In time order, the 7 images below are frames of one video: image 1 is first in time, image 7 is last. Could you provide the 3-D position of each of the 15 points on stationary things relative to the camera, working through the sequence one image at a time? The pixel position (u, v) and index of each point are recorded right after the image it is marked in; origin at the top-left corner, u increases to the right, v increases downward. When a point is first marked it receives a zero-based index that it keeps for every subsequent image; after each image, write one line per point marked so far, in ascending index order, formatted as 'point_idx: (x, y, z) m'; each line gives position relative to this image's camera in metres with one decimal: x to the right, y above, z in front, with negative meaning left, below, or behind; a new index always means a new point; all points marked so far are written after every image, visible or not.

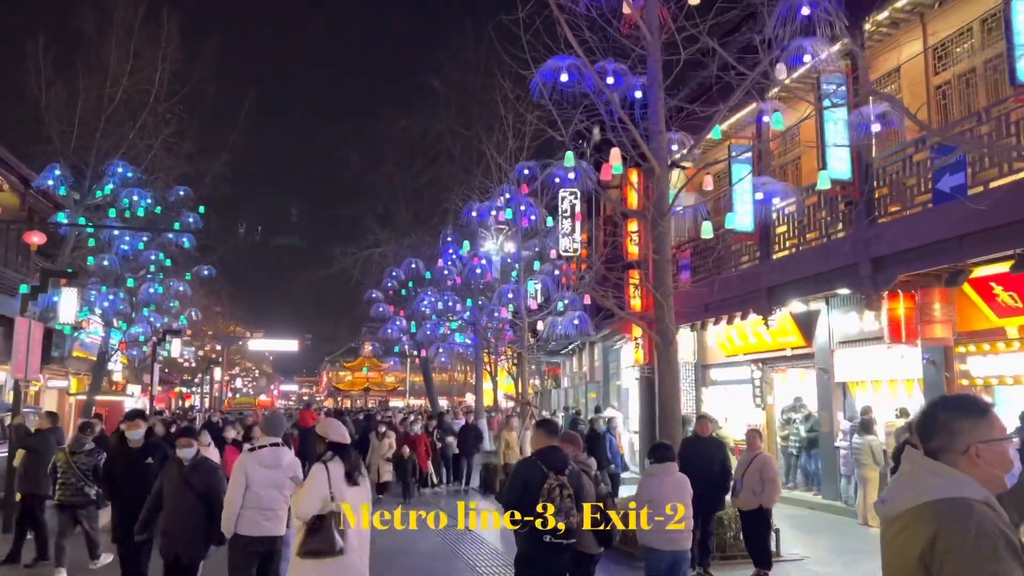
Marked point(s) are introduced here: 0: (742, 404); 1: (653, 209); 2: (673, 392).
0: (+5.3, -2.7, +18.5) m
1: (+2.0, +1.2, +11.6) m
2: (+2.3, -1.5, +11.3) m
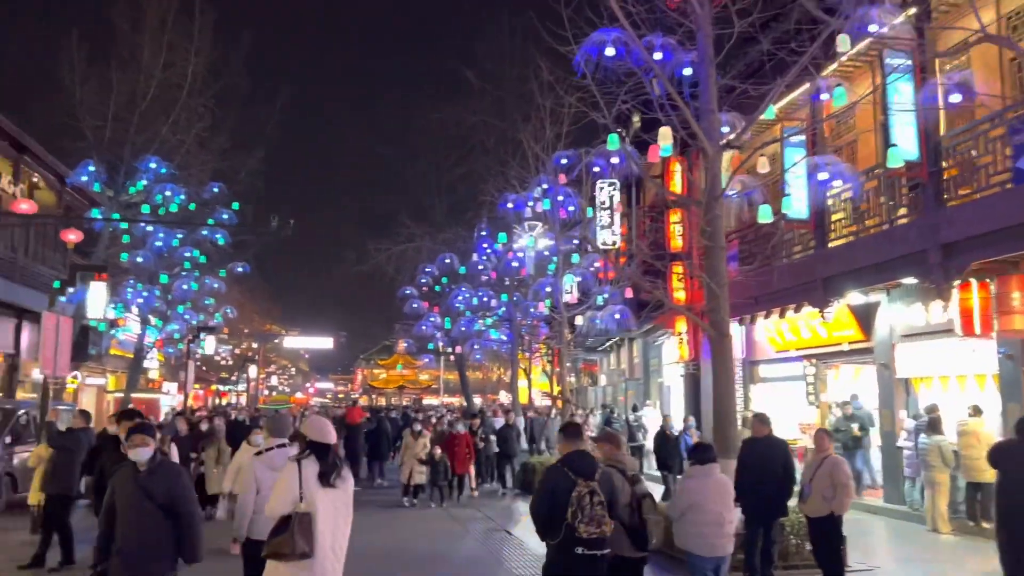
0: (+6.2, -2.5, +17.6) m
1: (+2.6, +1.3, +10.8) m
2: (+2.8, -1.3, +10.5) m
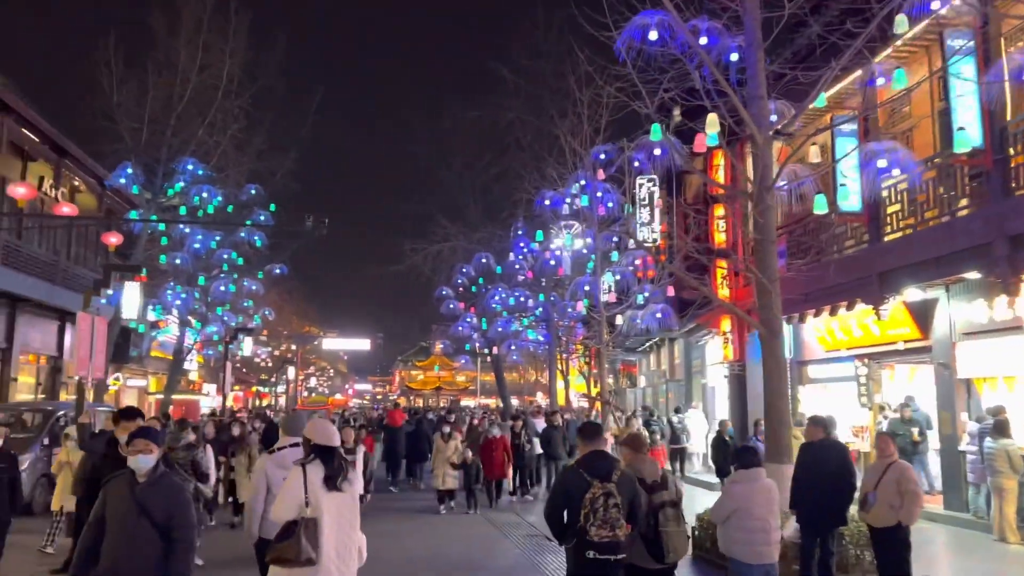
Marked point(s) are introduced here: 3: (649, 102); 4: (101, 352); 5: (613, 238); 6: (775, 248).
0: (+7.0, -2.4, +16.9) m
1: (+3.1, +1.4, +10.3) m
2: (+3.3, -1.3, +10.0) m
3: (+2.0, +2.7, +11.9) m
4: (-9.0, -1.3, +17.3) m
5: (+2.4, +1.2, +19.2) m
6: (+3.4, +0.5, +10.3) m
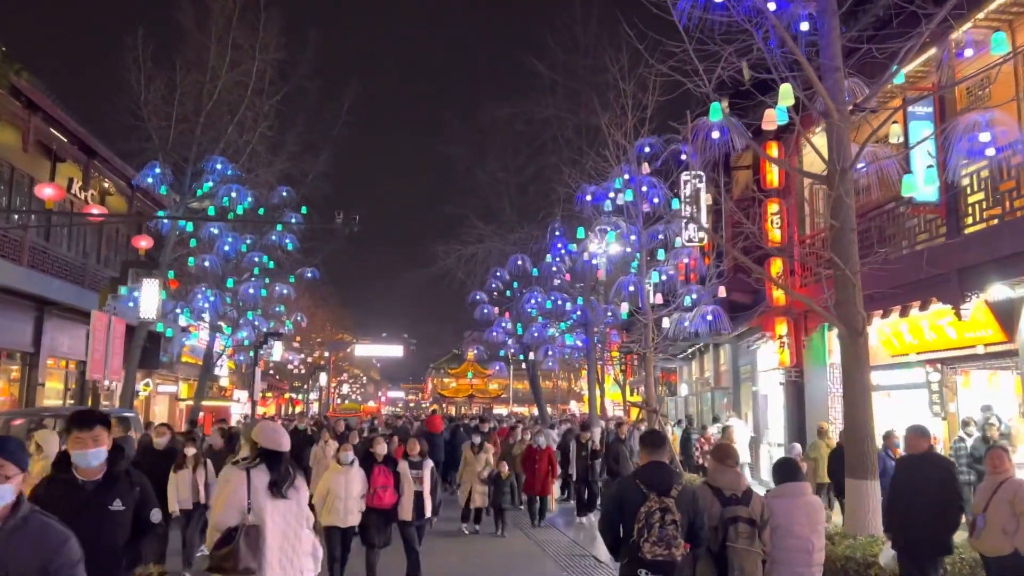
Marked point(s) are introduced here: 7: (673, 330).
0: (+7.8, -2.4, +15.6) m
1: (+3.6, +1.4, +9.2) m
2: (+3.8, -1.2, +8.8) m
3: (+2.6, +2.8, +10.8) m
4: (-8.2, -1.4, +16.6) m
5: (+3.3, +1.2, +18.1) m
6: (+3.9, +0.6, +9.2) m
7: (+4.0, -1.0, +19.7) m
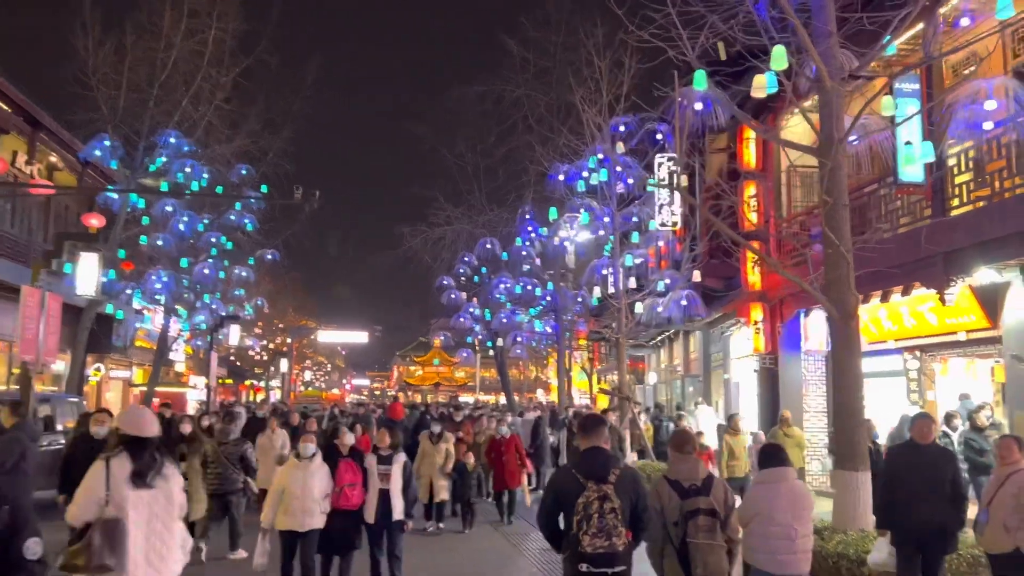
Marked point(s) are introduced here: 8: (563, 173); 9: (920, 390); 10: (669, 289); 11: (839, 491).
0: (+7.2, -2.1, +15.2) m
1: (+3.3, +1.6, +8.6) m
2: (+3.5, -1.0, +8.3) m
3: (+2.3, +3.0, +10.2) m
4: (-8.8, -0.9, +15.6) m
5: (+2.6, +1.5, +17.5) m
6: (+3.6, +0.8, +8.6) m
7: (+3.2, -0.7, +19.2) m
8: (+1.1, +2.5, +17.7) m
9: (+7.2, -1.8, +14.3) m
10: (+3.5, 0.0, +18.2) m
11: (+3.3, -2.1, +8.3) m
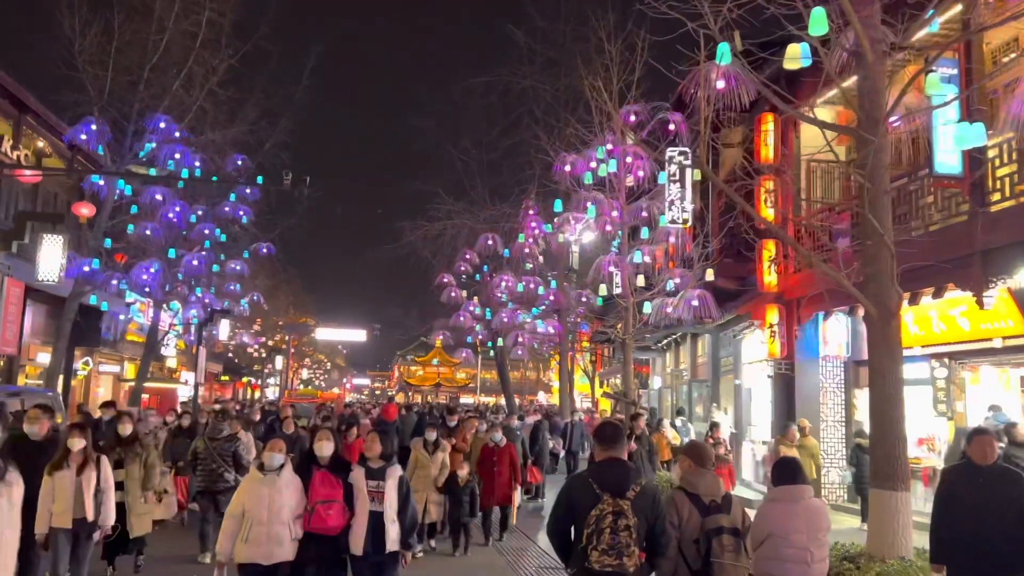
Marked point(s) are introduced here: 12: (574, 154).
0: (+7.2, -2.2, +14.3) m
1: (+3.4, +1.7, +7.7) m
2: (+3.5, -1.0, +7.4) m
3: (+2.3, +3.1, +9.3) m
4: (-8.8, -0.7, +14.7) m
5: (+2.7, +1.6, +16.6) m
6: (+3.6, +0.8, +7.7) m
7: (+3.2, -0.7, +18.3) m
8: (+1.2, +2.5, +16.8) m
9: (+7.2, -1.9, +13.3) m
10: (+3.6, 0.0, +17.3) m
11: (+3.3, -2.1, +7.3) m
12: (+1.3, +2.7, +16.5) m
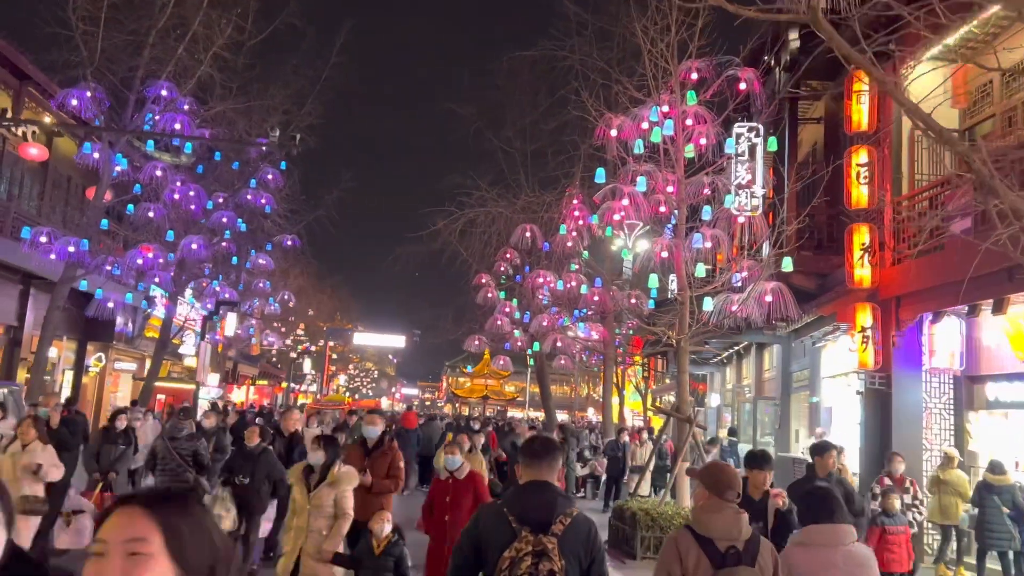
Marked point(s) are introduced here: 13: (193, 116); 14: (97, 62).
0: (+7.5, -2.1, +11.1) m
1: (+3.4, +2.0, +4.9) m
2: (+3.4, -0.7, +4.5) m
3: (+2.5, +3.4, +6.5) m
4: (-8.3, -0.3, +12.7) m
5: (+3.3, +1.7, +13.8) m
6: (+3.6, +1.1, +4.8) m
7: (+3.9, -0.6, +15.4) m
8: (+1.8, +2.7, +14.1) m
9: (+7.5, -1.8, +10.1) m
10: (+4.2, +0.1, +14.4) m
11: (+3.2, -1.8, +4.4) m
12: (+1.9, +2.9, +13.8) m
13: (-7.7, +4.2, +19.7) m
14: (-9.1, +5.0, +18.2) m
